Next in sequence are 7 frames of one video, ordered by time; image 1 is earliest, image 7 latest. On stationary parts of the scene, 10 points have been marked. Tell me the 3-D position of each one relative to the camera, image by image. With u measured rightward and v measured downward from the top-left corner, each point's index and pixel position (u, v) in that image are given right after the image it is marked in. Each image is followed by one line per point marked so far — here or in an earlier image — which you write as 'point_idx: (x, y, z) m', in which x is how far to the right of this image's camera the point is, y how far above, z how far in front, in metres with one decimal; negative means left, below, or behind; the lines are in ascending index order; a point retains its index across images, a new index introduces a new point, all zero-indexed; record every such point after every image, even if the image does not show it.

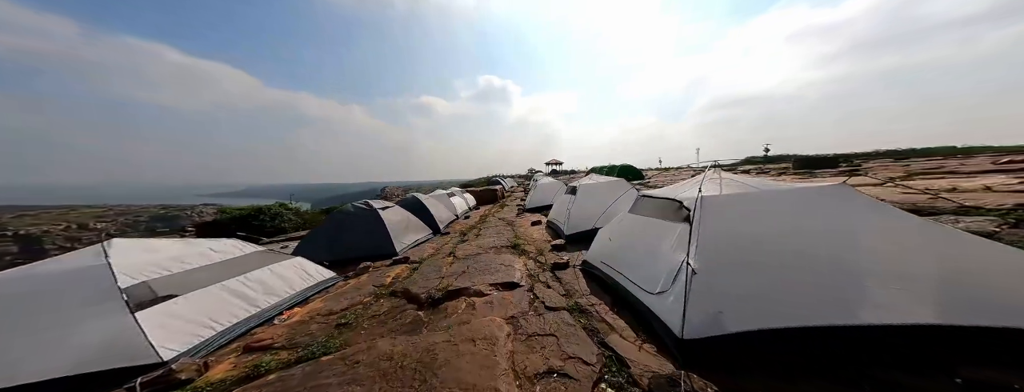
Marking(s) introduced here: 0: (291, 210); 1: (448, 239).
0: (-12.1, -0.9, +13.3) m
1: (-2.1, -1.5, +8.5) m
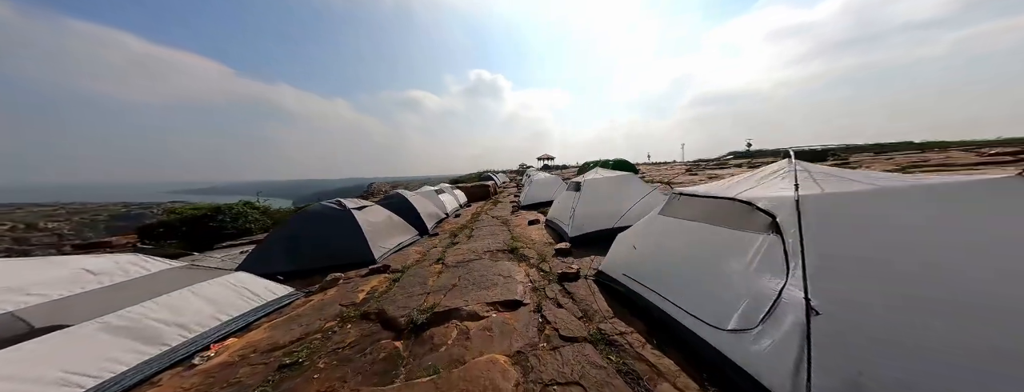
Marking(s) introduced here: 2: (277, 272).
0: (-12.5, -0.8, +12.0) m
1: (-2.3, -1.4, +7.6) m
2: (-5.0, -1.6, +5.3) m
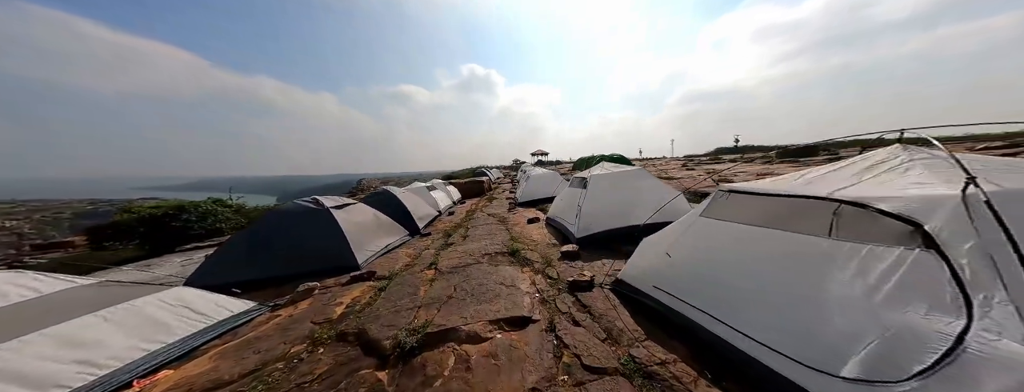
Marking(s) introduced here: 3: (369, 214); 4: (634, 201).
0: (-12.6, -0.6, +11.0) m
1: (-2.3, -1.3, +7.0) m
2: (-4.9, -1.5, +4.6) m
3: (-3.6, -0.5, +6.3) m
4: (+2.4, -0.1, +5.0) m
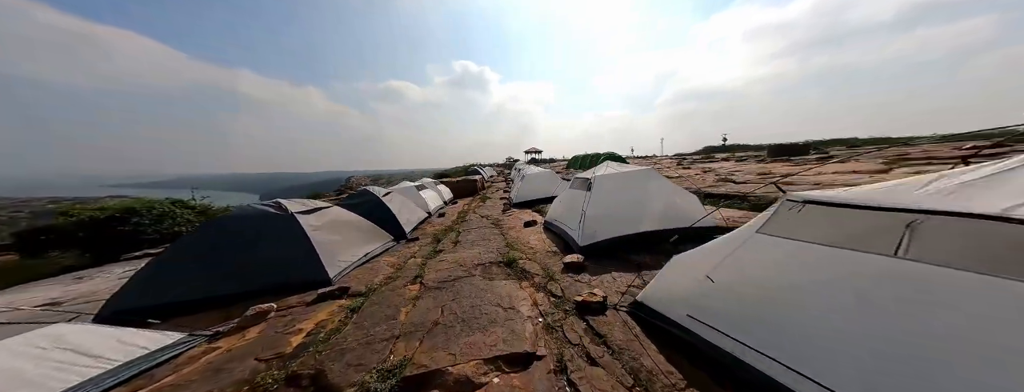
0: (-12.9, -0.6, +10.0) m
1: (-2.4, -1.3, +6.3) m
2: (-5.0, -1.6, +3.8) m
3: (-3.7, -0.5, +5.5) m
4: (+2.4, -0.2, +4.4) m
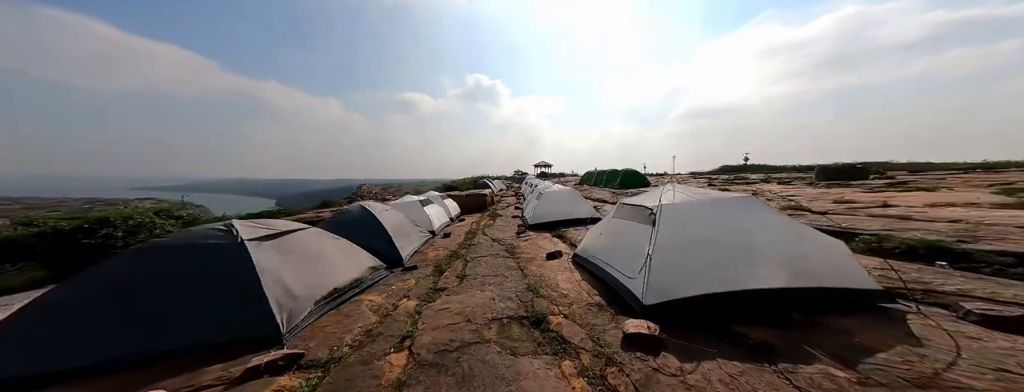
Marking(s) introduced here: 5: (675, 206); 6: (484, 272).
0: (-12.3, -0.9, +9.1) m
1: (-2.0, -1.7, +5.0) m
2: (-4.6, -1.7, +2.6) m
3: (-3.3, -0.8, +4.3) m
4: (+2.8, -0.6, +3.0) m
5: (+2.3, -0.1, +3.6) m
6: (-0.6, -1.6, +5.3) m
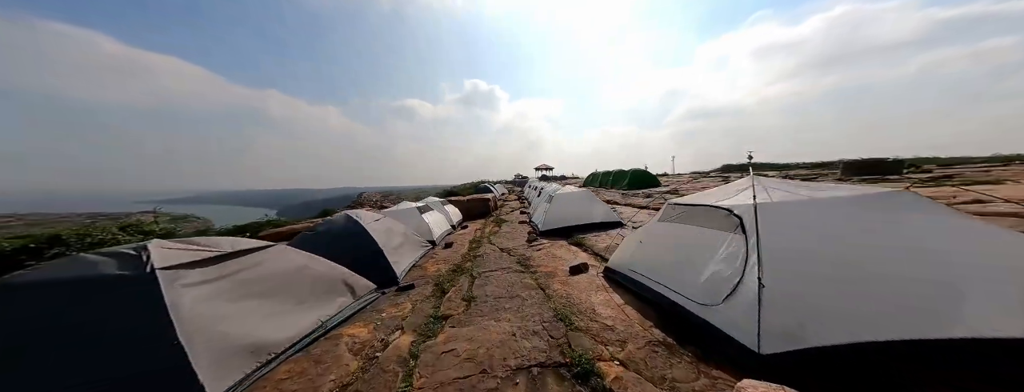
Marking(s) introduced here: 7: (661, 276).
0: (-12.0, -1.2, +8.1) m
1: (-1.7, -1.8, +4.0) m
2: (-4.3, -1.8, +1.6) m
3: (-3.0, -0.9, +3.3) m
4: (+3.1, -0.5, +2.1) m
5: (+2.6, -0.1, +2.6) m
6: (-0.3, -1.6, +4.3) m
7: (+1.9, -0.9, +3.1) m
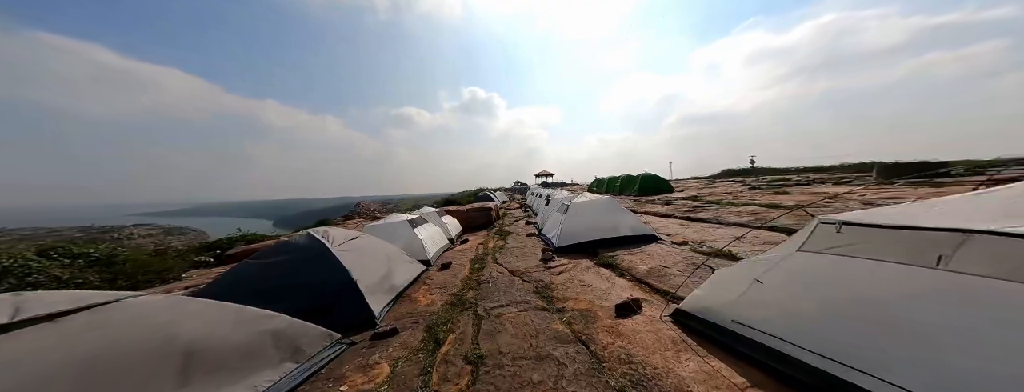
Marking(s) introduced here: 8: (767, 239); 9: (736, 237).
0: (-11.7, -1.6, +6.6) m
1: (-1.4, -1.9, +2.6) m
2: (-4.0, -1.9, +0.2) m
3: (-2.6, -1.0, +2.0) m
4: (+3.4, -0.6, +0.8) m
5: (+2.9, -0.1, +1.3) m
6: (0.0, -1.7, +2.9) m
7: (+2.2, -1.0, +1.8) m
8: (+5.2, -0.9, +5.1) m
9: (+4.9, -0.9, +5.5) m
